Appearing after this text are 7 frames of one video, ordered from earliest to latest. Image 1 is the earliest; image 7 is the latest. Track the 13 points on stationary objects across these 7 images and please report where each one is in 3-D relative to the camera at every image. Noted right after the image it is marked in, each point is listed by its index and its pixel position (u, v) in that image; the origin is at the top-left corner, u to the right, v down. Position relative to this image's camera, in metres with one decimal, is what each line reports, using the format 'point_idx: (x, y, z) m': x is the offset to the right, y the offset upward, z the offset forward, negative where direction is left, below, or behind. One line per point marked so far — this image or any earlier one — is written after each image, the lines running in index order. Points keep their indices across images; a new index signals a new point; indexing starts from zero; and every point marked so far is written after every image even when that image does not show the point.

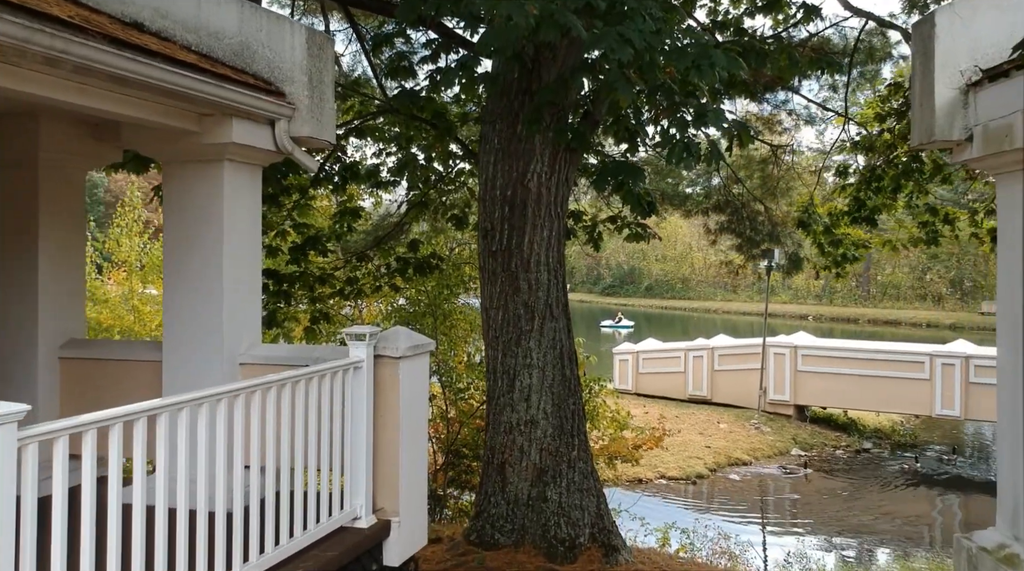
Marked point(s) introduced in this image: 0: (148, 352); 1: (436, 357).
0: (-1.9, -0.3, +5.2) m
1: (-0.7, -0.6, +8.8) m
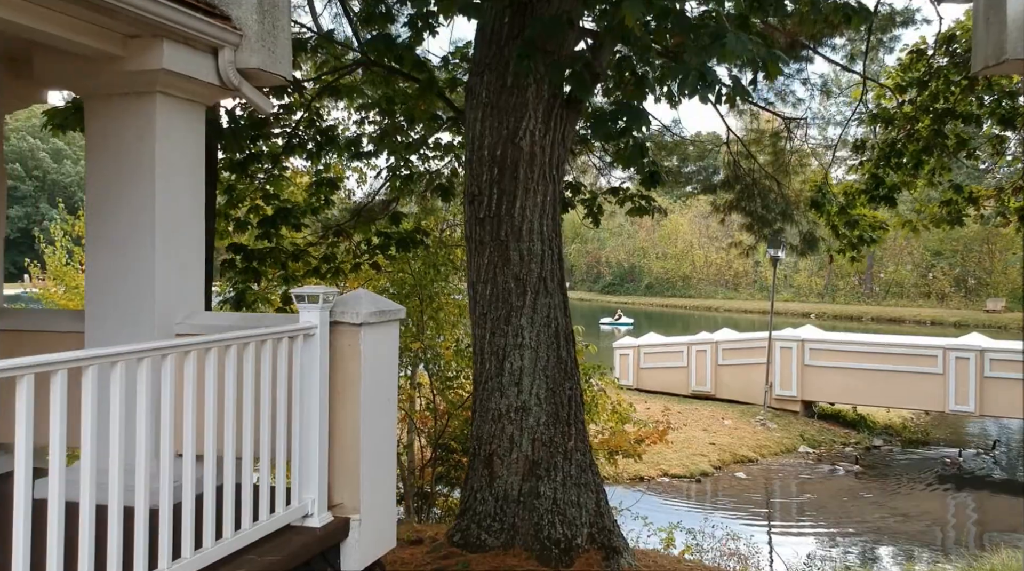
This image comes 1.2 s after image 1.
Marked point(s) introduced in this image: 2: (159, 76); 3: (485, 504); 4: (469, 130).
0: (-2.0, -0.2, +4.4) m
1: (-0.7, -0.5, +8.1) m
2: (-1.4, +0.8, +4.0) m
3: (-0.2, -1.3, +5.9) m
4: (-0.3, +1.0, +6.2) m
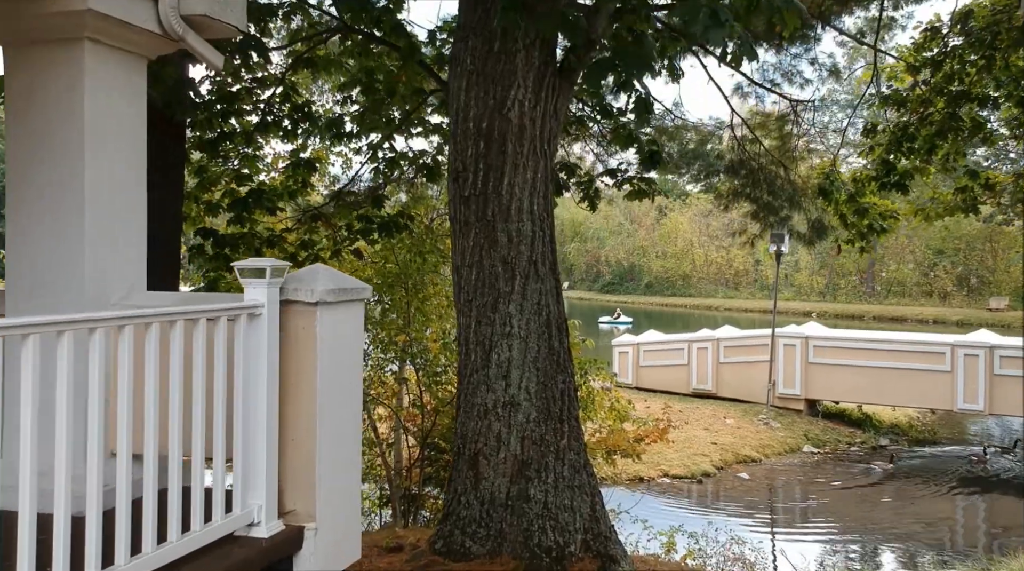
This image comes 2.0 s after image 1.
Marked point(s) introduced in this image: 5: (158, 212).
0: (-2.0, -0.1, +3.9) m
1: (-0.8, -0.4, +7.6) m
2: (-1.5, +0.9, +3.5) m
3: (-0.2, -1.2, +5.4) m
4: (-0.3, +1.1, +5.7) m
5: (-2.3, +0.5, +6.6) m
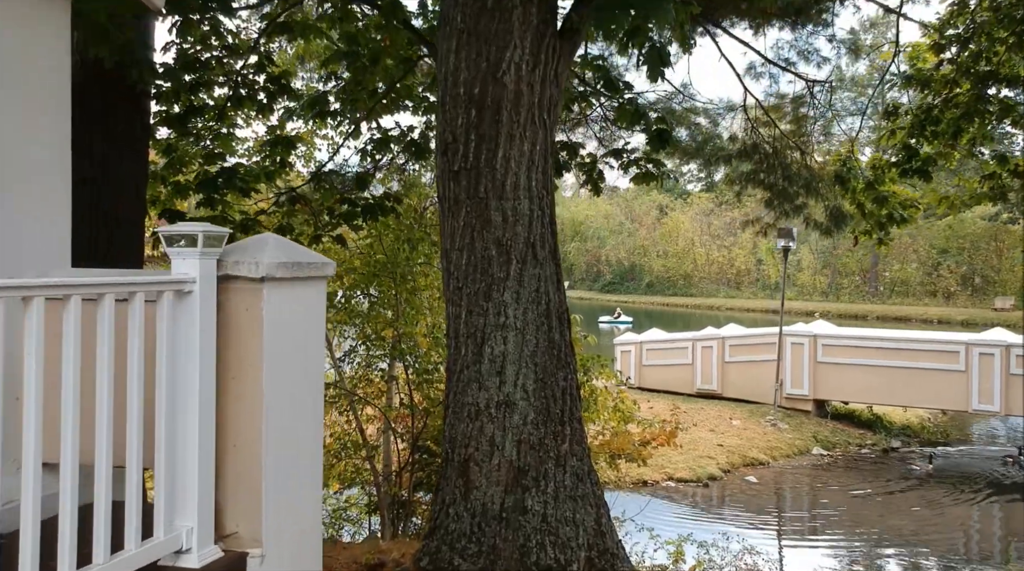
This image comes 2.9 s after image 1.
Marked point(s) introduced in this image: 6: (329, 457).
0: (-2.0, 0.0, +3.3) m
1: (-0.8, -0.3, +7.0) m
2: (-1.5, +1.0, +2.9) m
3: (-0.3, -1.1, +4.8) m
4: (-0.4, +1.1, +5.1) m
5: (-2.4, +0.6, +6.0) m
6: (-1.3, -1.3, +7.3) m
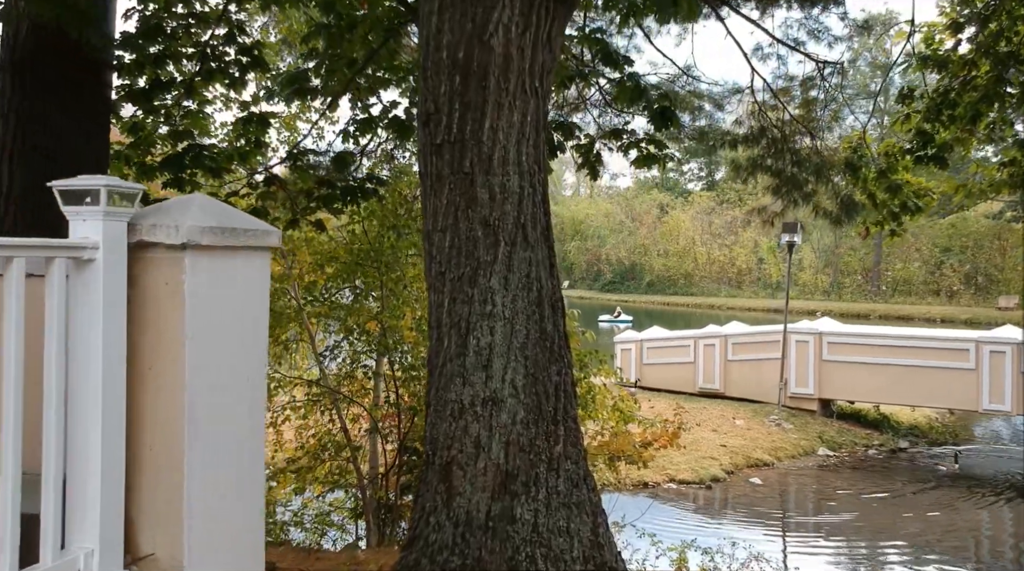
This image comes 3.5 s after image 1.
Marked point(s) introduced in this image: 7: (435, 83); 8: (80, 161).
0: (-2.1, +0.1, +2.9) m
1: (-0.9, -0.2, +6.5) m
2: (-1.6, +1.1, +2.4) m
3: (-0.3, -1.1, +4.3) m
4: (-0.4, +1.2, +4.7) m
5: (-2.4, +0.7, +5.5) m
6: (-1.4, -1.2, +6.8) m
7: (-0.4, +0.9, +4.6) m
8: (-2.4, +0.6, +5.6) m
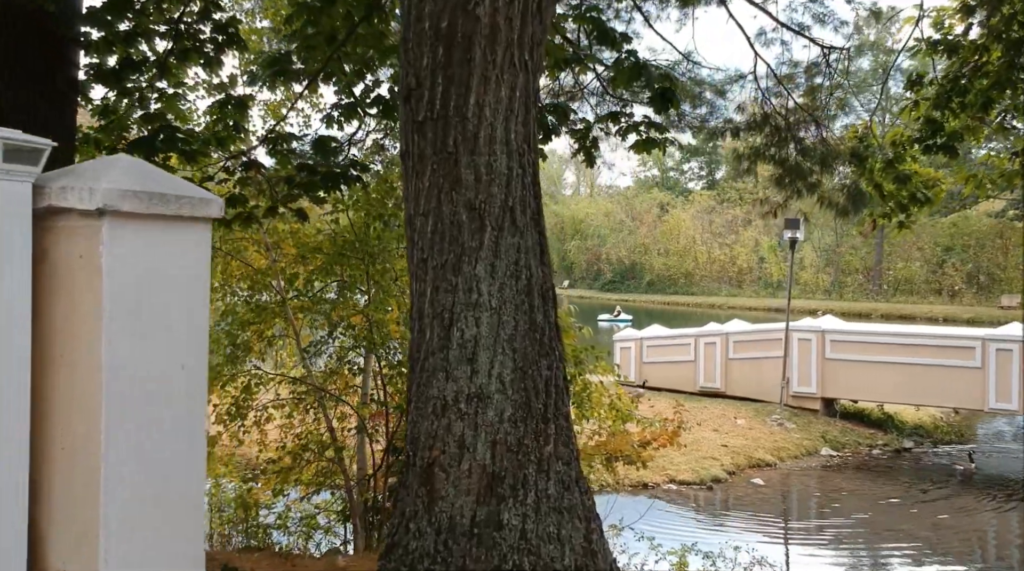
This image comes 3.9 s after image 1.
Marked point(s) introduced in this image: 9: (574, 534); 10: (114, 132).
0: (-2.2, +0.1, +2.6) m
1: (-0.9, -0.2, +6.2) m
2: (-1.6, +1.1, +2.1) m
3: (-0.4, -1.0, +4.0) m
4: (-0.5, +1.3, +4.4) m
5: (-2.5, +0.7, +5.2) m
6: (-1.4, -1.1, +6.5) m
7: (-0.4, +1.0, +4.2) m
8: (-2.4, +0.7, +5.2) m
9: (+0.3, -1.0, +4.1) m
10: (-2.3, +0.9, +5.9) m
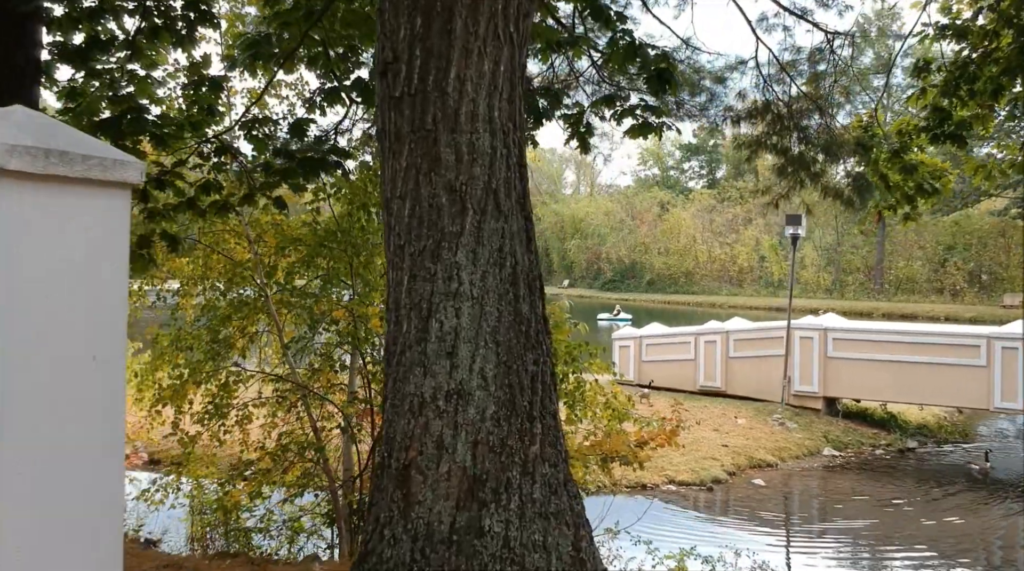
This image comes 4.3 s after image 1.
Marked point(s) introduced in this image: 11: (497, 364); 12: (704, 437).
0: (-2.2, +0.2, +2.3) m
1: (-1.0, -0.1, +5.9) m
2: (-1.7, +1.2, +1.8) m
3: (-0.4, -1.0, +3.7) m
4: (-0.5, +1.3, +4.1) m
5: (-2.5, +0.8, +4.9) m
6: (-1.5, -1.1, +6.2) m
7: (-0.5, +1.0, +4.0) m
8: (-2.5, +0.7, +5.0) m
9: (+0.2, -1.0, +3.8) m
10: (-2.4, +1.0, +5.6) m
11: (-0.1, -0.3, +3.8) m
12: (+2.5, -1.9, +12.7) m
